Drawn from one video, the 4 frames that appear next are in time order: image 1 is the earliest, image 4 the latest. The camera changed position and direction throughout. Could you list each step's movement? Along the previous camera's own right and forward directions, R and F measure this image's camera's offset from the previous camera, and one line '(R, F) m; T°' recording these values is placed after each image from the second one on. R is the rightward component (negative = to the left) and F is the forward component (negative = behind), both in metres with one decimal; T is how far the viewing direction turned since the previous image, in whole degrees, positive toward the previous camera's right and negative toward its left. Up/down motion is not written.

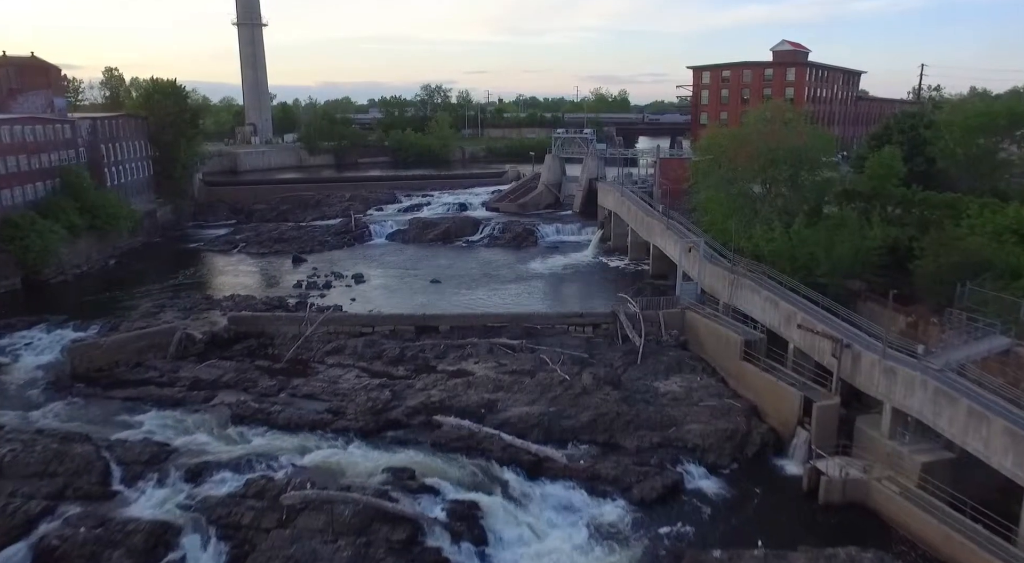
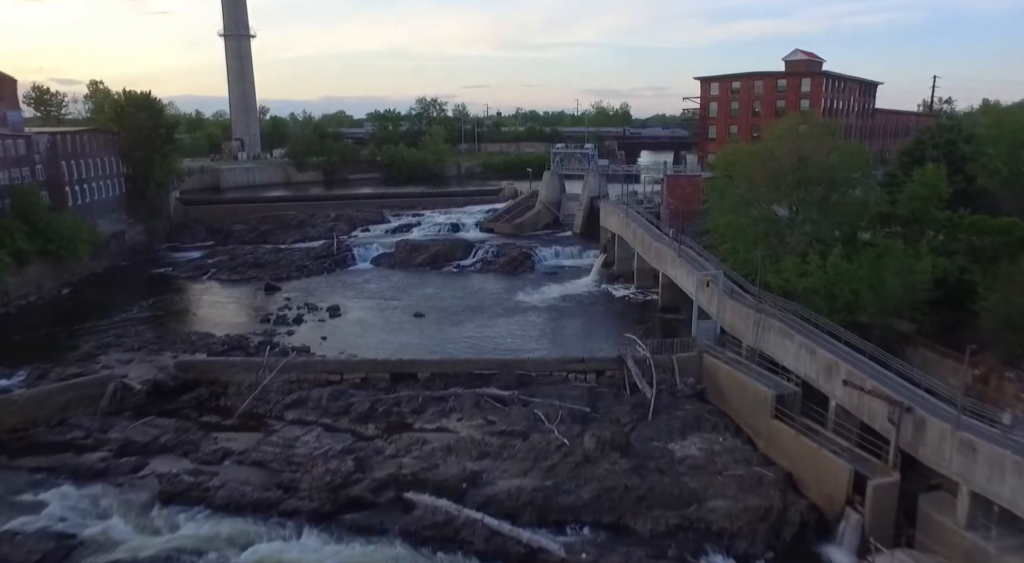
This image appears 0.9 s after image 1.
(+0.4, +4.4) m; 0°
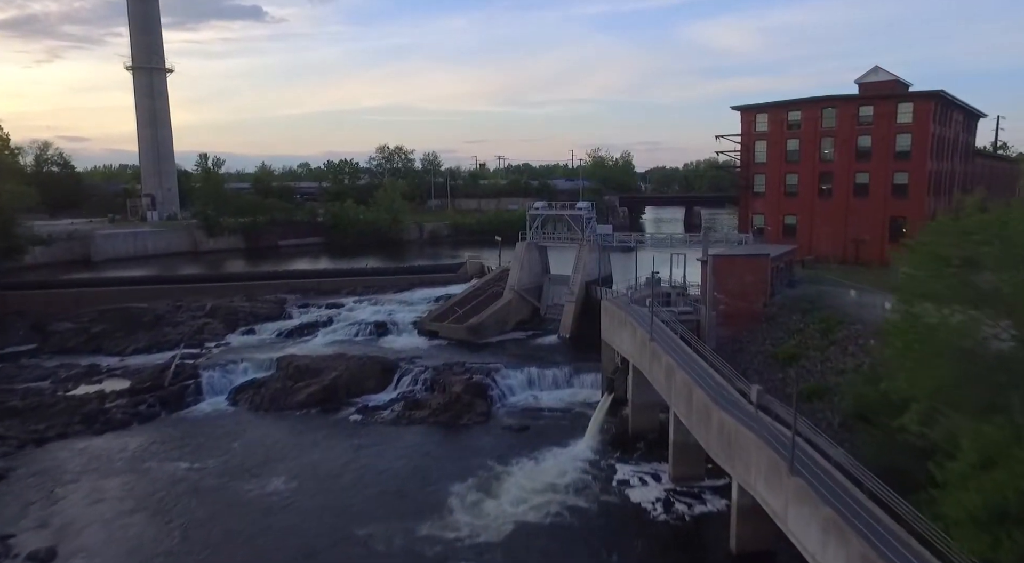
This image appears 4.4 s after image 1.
(+2.4, +19.9) m; 0°
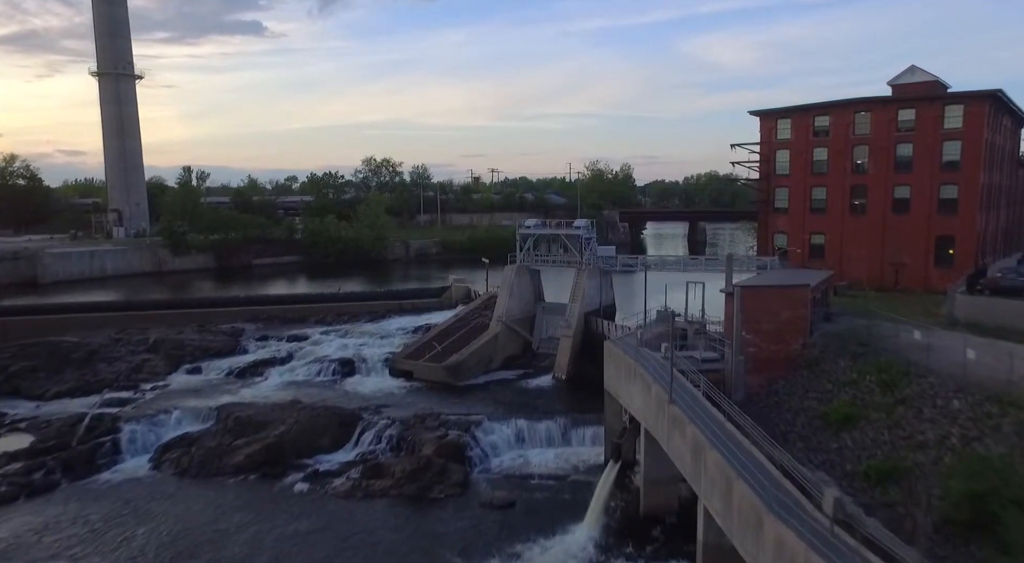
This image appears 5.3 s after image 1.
(+0.5, +5.4) m; 0°
